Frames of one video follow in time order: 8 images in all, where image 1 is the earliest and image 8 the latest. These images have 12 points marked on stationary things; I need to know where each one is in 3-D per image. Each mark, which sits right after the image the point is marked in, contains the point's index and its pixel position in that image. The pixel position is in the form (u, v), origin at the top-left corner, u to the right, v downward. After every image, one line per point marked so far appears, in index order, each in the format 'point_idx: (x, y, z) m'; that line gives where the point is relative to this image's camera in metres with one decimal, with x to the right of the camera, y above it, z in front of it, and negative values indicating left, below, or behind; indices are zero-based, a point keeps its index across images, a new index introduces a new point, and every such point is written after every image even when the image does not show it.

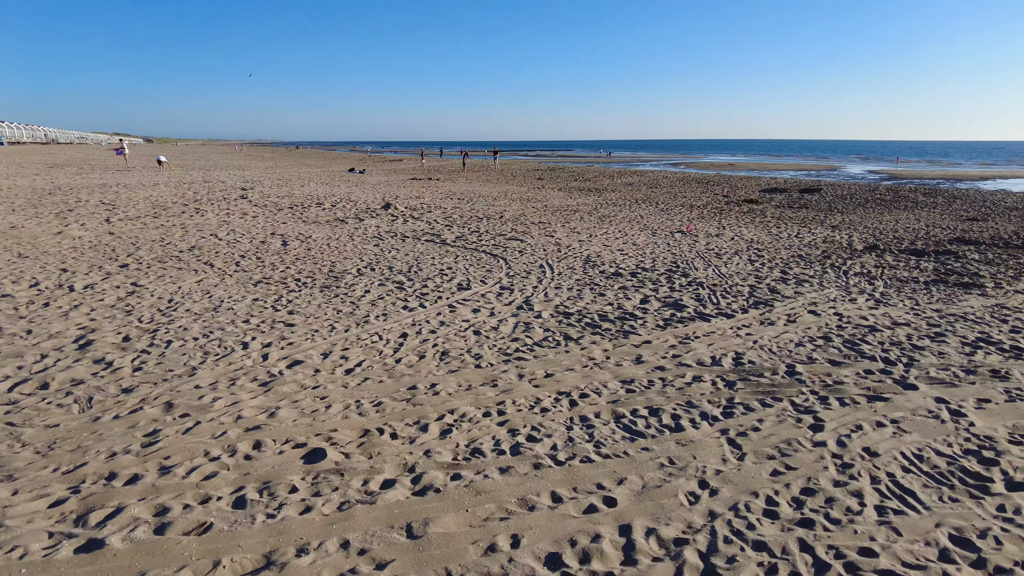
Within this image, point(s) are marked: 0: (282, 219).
0: (-5.0, +1.5, +14.2) m
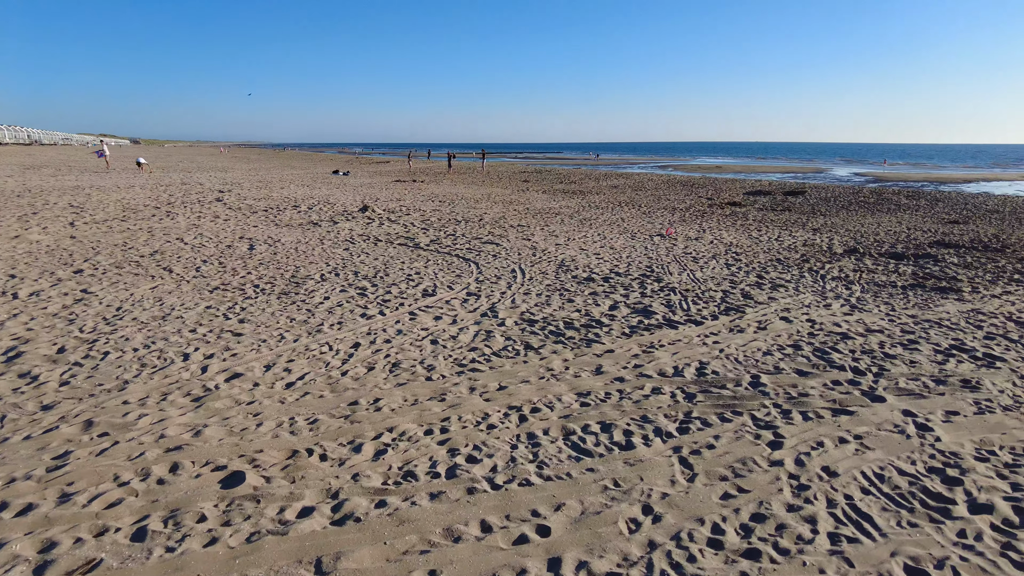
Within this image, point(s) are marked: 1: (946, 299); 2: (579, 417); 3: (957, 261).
0: (-5.5, +1.4, +13.9) m
1: (+6.0, -0.2, +8.9) m
2: (+0.4, -0.9, +4.3) m
3: (+8.2, +0.5, +11.9) m
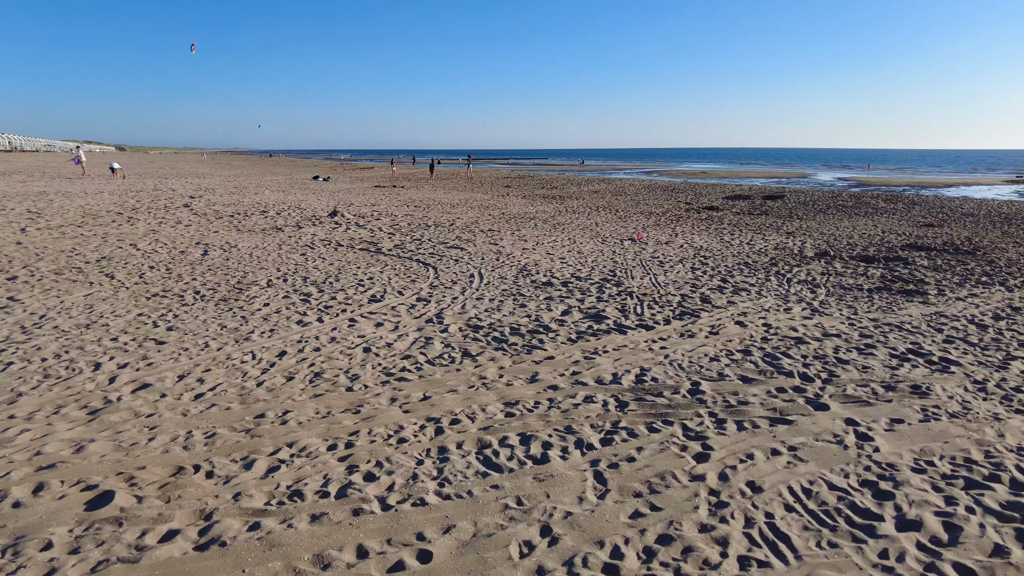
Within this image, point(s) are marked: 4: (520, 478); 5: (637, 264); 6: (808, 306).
0: (-6.2, +1.3, +13.6) m
1: (+5.4, -0.2, +8.7) m
2: (-0.1, -0.9, +4.1) m
3: (+7.5, +0.4, +11.8) m
4: (0.0, -1.0, +3.4) m
5: (+2.1, +0.4, +10.9) m
6: (+3.7, -0.2, +8.0) m
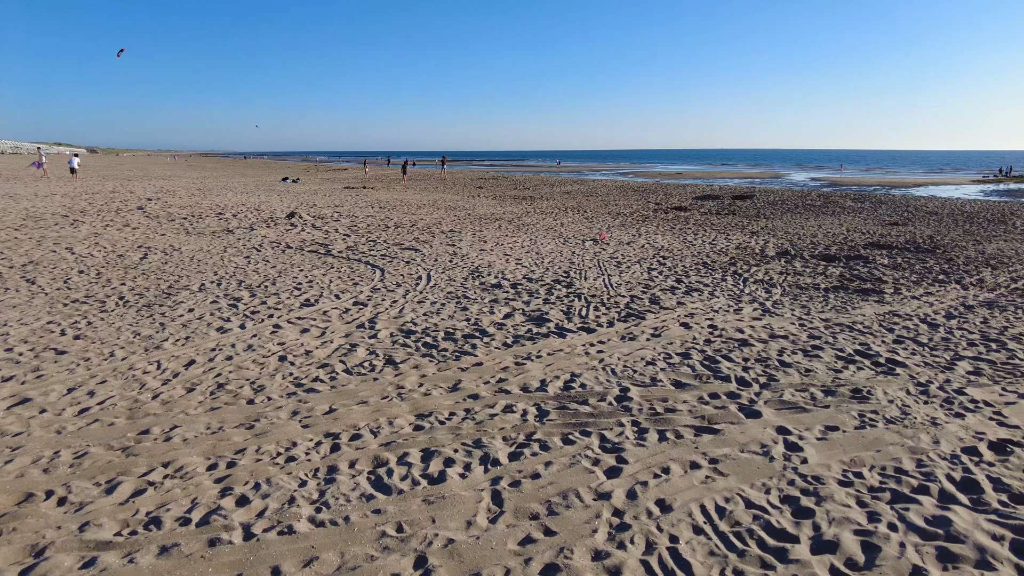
0: (-7.0, +1.2, +13.1) m
1: (+4.7, -0.2, +8.6) m
2: (-0.6, -0.9, +3.8) m
3: (+6.8, +0.5, +11.7) m
4: (-0.5, -1.0, +3.1) m
5: (+1.4, +0.4, +10.7) m
6: (+3.0, -0.2, +7.8) m
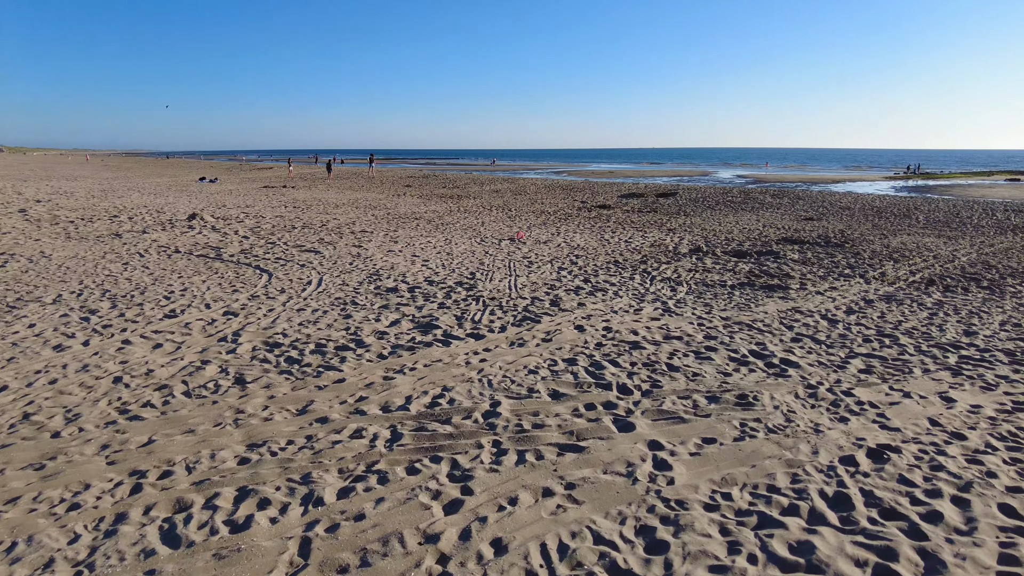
0: (-8.7, +1.0, +12.0) m
1: (+3.4, -0.1, +8.5) m
2: (-1.5, -1.0, +3.2) m
3: (+5.2, +0.6, +11.8) m
4: (-1.3, -1.1, +2.6) m
5: (-0.1, +0.4, +10.3) m
6: (+1.8, -0.2, +7.6) m
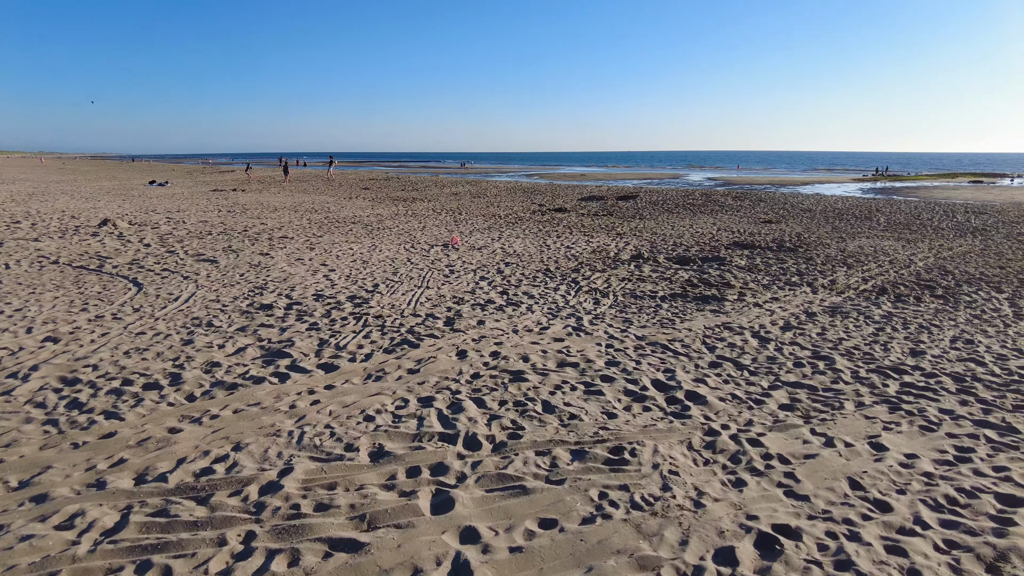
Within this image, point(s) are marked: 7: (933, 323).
0: (-10.0, +0.7, +10.7) m
1: (+2.2, -0.3, +7.6) m
2: (-2.5, -1.1, +2.2) m
3: (+3.9, +0.4, +10.9) m
4: (-2.2, -1.2, +1.5) m
5: (-1.4, +0.2, +9.3) m
6: (+0.6, -0.4, +6.6) m
7: (+4.7, -0.4, +7.3) m
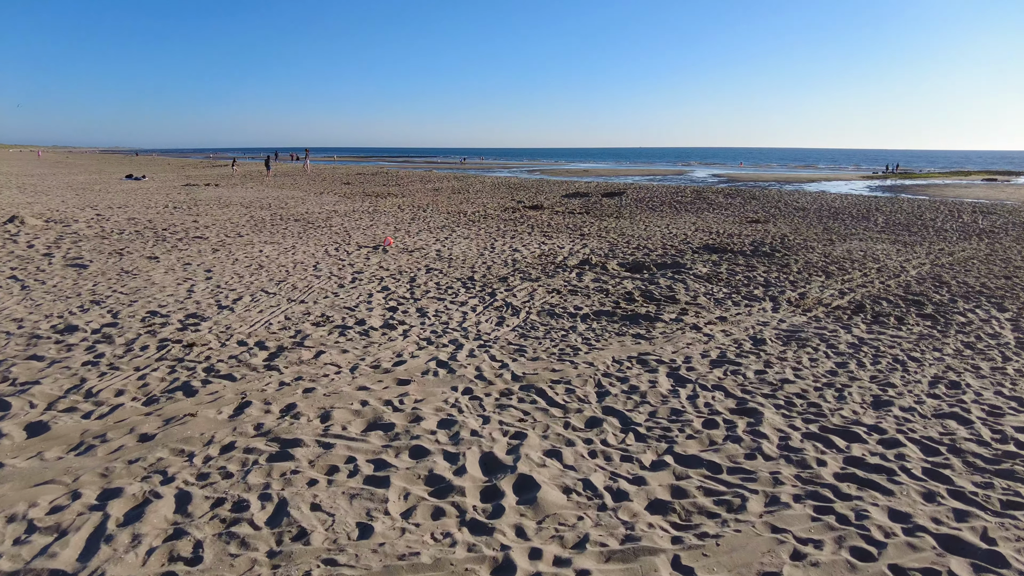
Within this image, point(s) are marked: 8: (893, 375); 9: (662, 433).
0: (-11.1, +0.7, +9.4) m
1: (+1.0, -0.5, +6.1) m
2: (-3.7, -1.3, +0.8) m
3: (+2.8, +0.2, +9.4) m
4: (-3.5, -1.4, +0.1) m
5: (-2.5, 0.0, +7.8) m
6: (-0.6, -0.5, +5.2) m
7: (+3.5, -0.6, +5.7) m
8: (+3.1, -0.7, +5.2) m
9: (+0.9, -0.9, +4.0) m
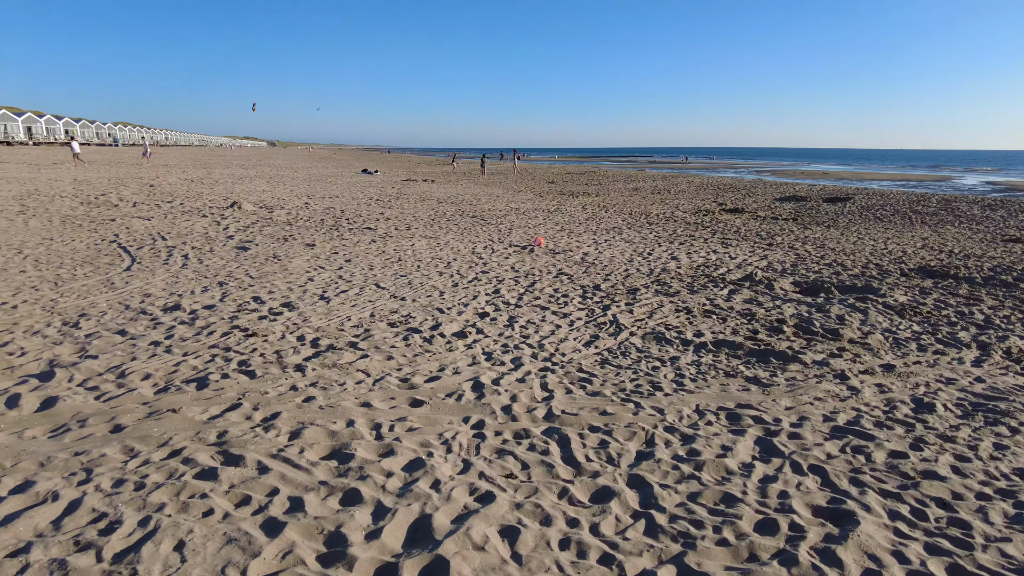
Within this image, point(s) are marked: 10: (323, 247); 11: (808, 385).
0: (-8.6, +1.3, +11.9) m
1: (+1.6, -0.7, +4.8) m
2: (-4.7, -1.0, +1.4) m
3: (+4.4, -0.2, +7.4) m
4: (-4.7, -1.2, +0.7) m
5: (-1.1, +0.1, +7.6) m
6: (-0.2, -0.6, +4.5) m
7: (+3.8, -1.0, +3.7) m
8: (+3.2, -1.0, +3.3) m
9: (+0.8, -1.0, +2.8) m
10: (-2.9, +0.6, +9.8) m
11: (+2.2, -0.7, +4.8) m
